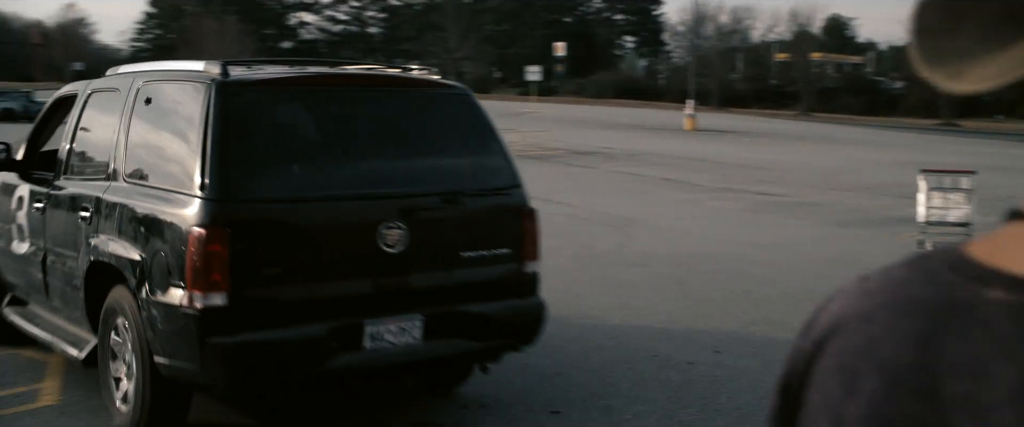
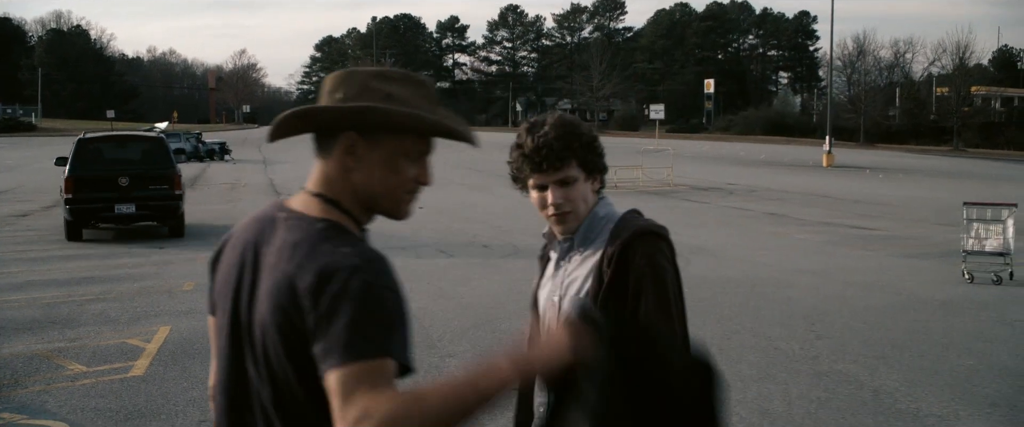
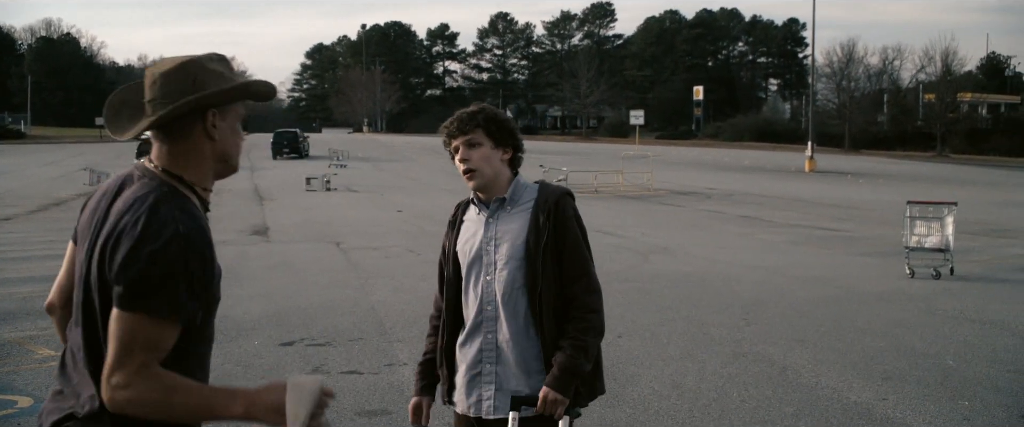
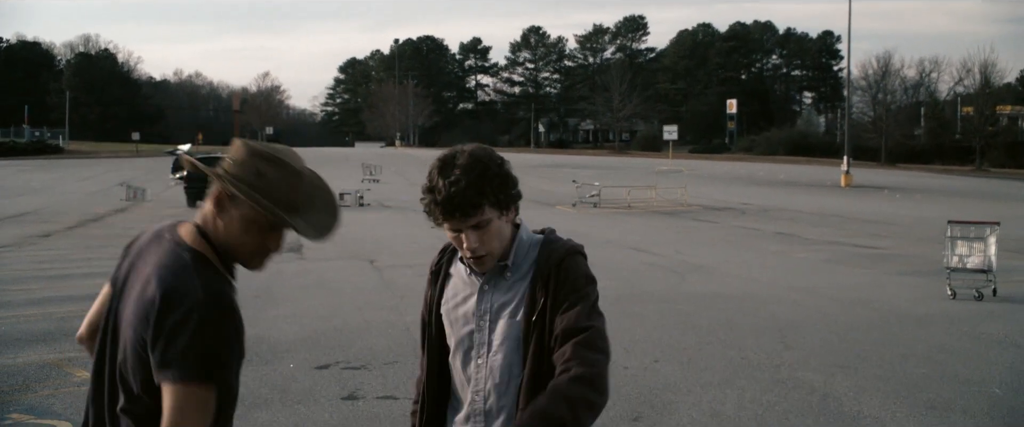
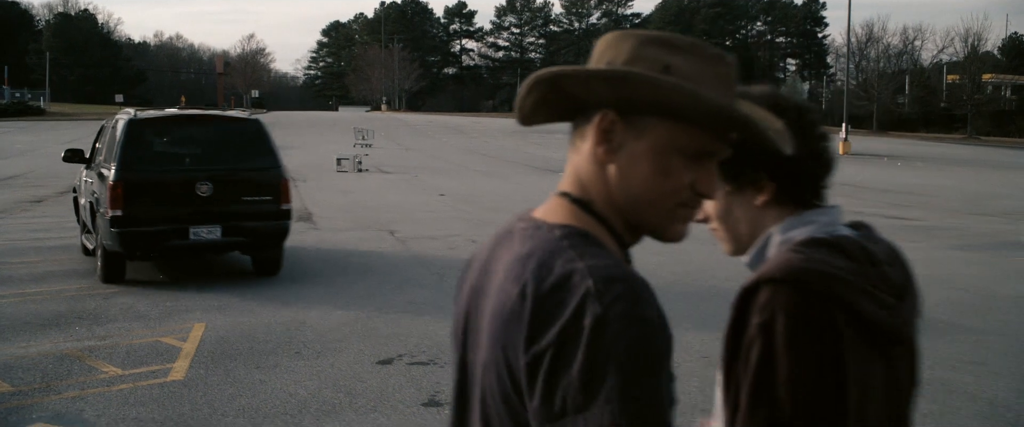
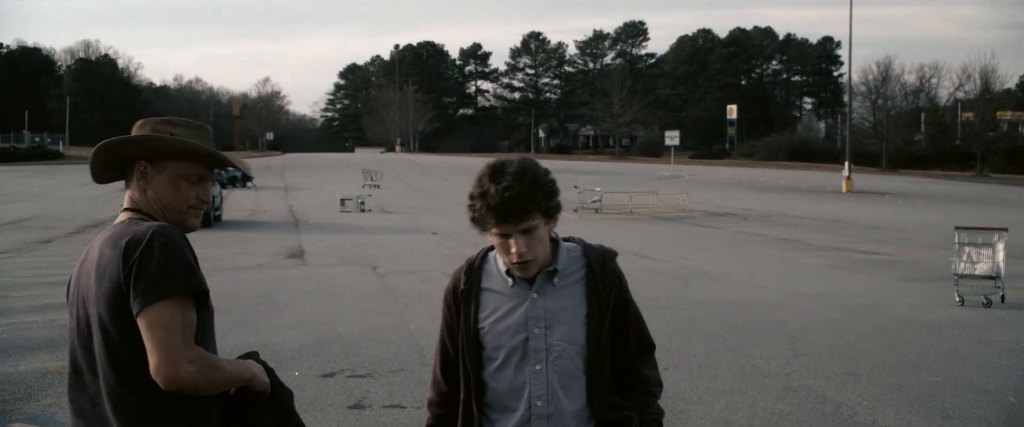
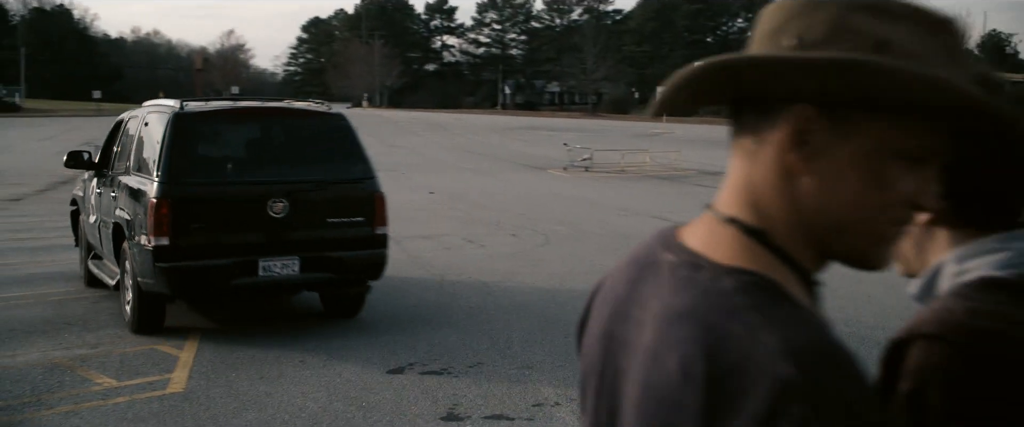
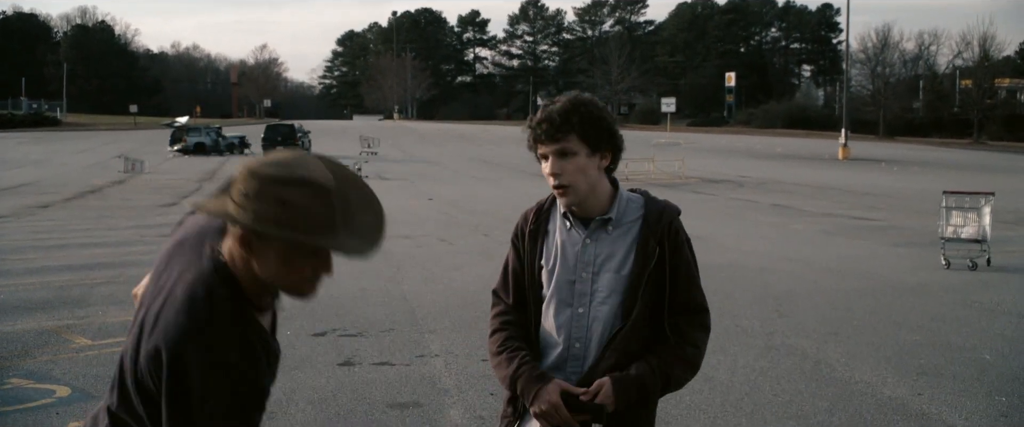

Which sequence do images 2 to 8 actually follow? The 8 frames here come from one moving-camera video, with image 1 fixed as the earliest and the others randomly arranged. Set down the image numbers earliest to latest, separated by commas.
7, 5, 2, 6, 4, 8, 3
